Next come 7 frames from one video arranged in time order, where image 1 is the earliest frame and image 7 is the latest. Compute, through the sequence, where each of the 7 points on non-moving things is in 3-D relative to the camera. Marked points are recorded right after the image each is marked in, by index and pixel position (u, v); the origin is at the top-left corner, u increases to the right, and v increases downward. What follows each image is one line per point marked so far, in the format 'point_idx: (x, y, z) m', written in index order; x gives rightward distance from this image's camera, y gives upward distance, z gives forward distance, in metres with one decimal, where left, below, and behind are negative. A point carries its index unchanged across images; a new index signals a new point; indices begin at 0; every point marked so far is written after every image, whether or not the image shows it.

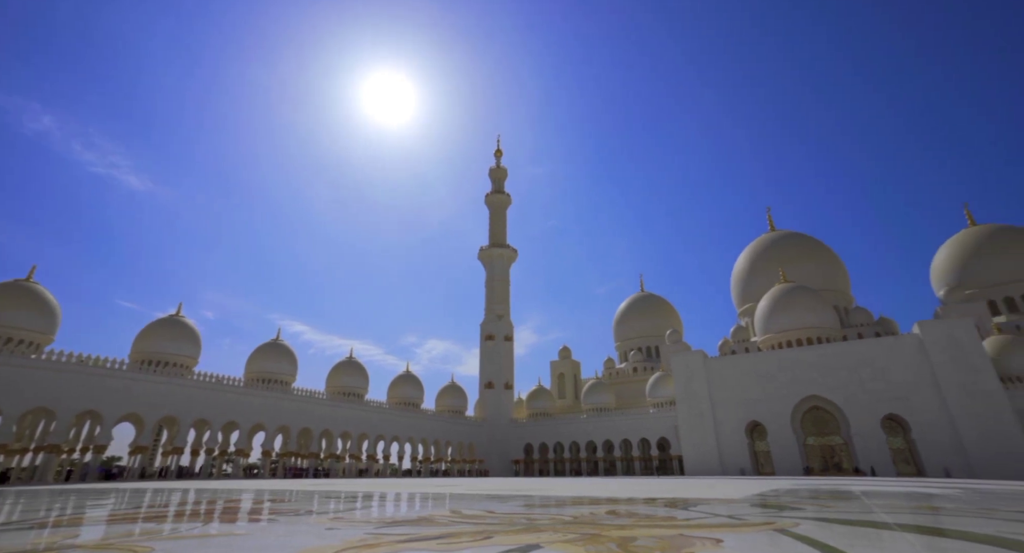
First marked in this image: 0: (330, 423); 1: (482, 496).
0: (-6.7, -5.3, +18.4) m
1: (-0.6, -5.3, +12.2) m
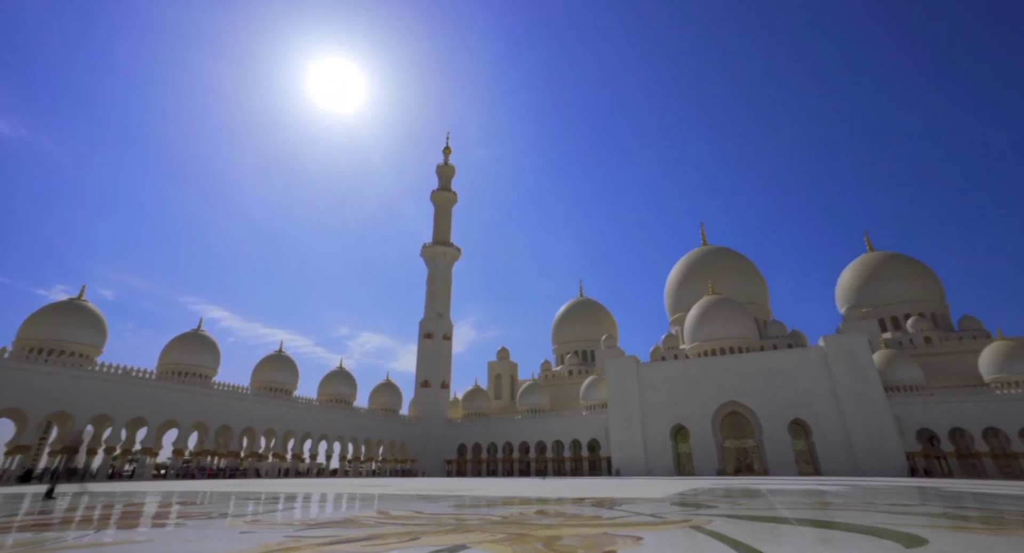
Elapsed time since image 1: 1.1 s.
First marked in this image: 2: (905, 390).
0: (-9.1, -5.0, +17.7) m
1: (-2.4, -5.3, +12.2) m
2: (+15.0, -4.3, +19.3) m
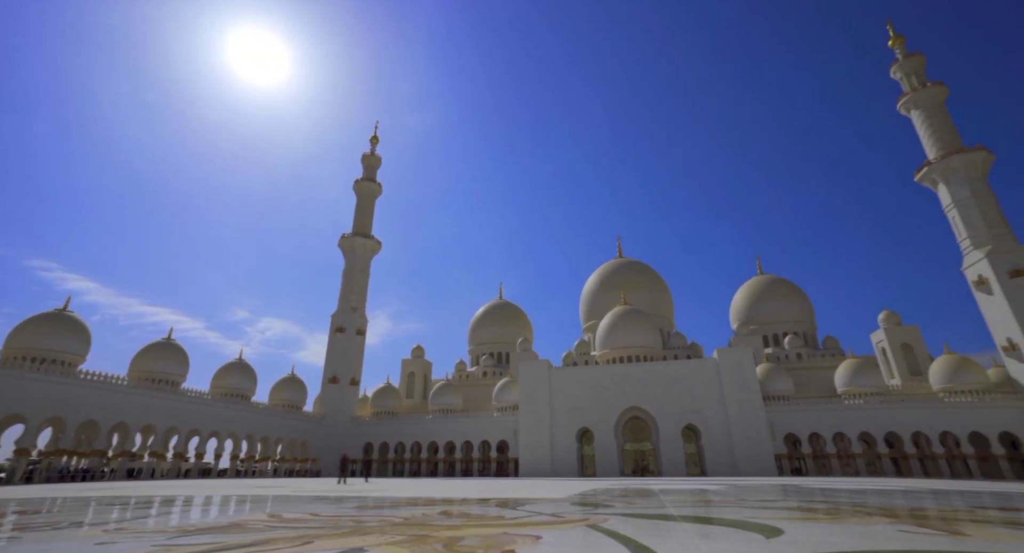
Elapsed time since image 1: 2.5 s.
0: (-12.2, -4.4, +16.0) m
1: (-4.7, -5.1, +11.6) m
2: (+11.4, -5.2, +21.4) m
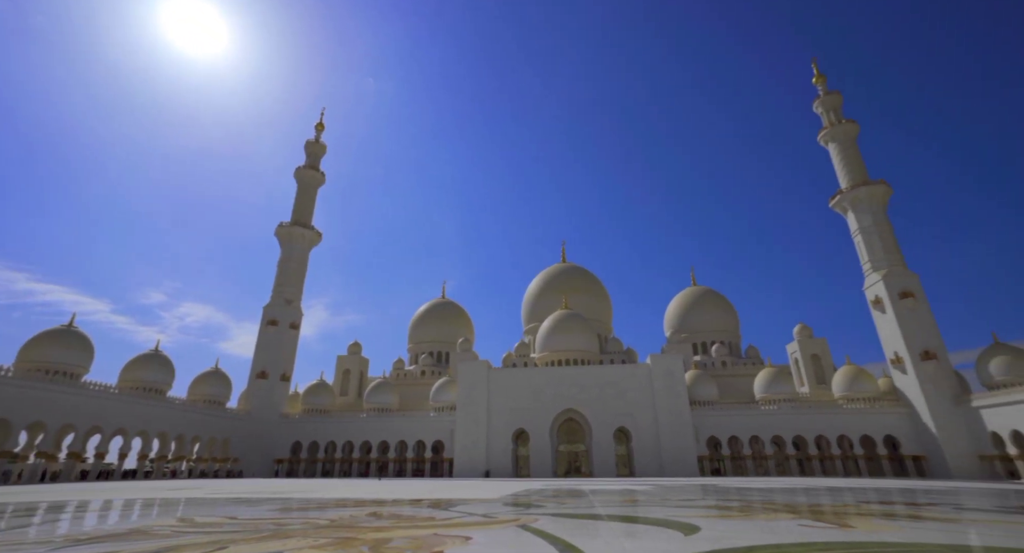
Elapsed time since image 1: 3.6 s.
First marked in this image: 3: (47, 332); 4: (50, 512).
0: (-14.1, -3.8, +14.4) m
1: (-6.3, -4.9, +10.8) m
2: (+8.6, -5.8, +22.4) m
3: (-16.1, -2.0, +17.5) m
4: (-7.3, -3.7, +7.9) m
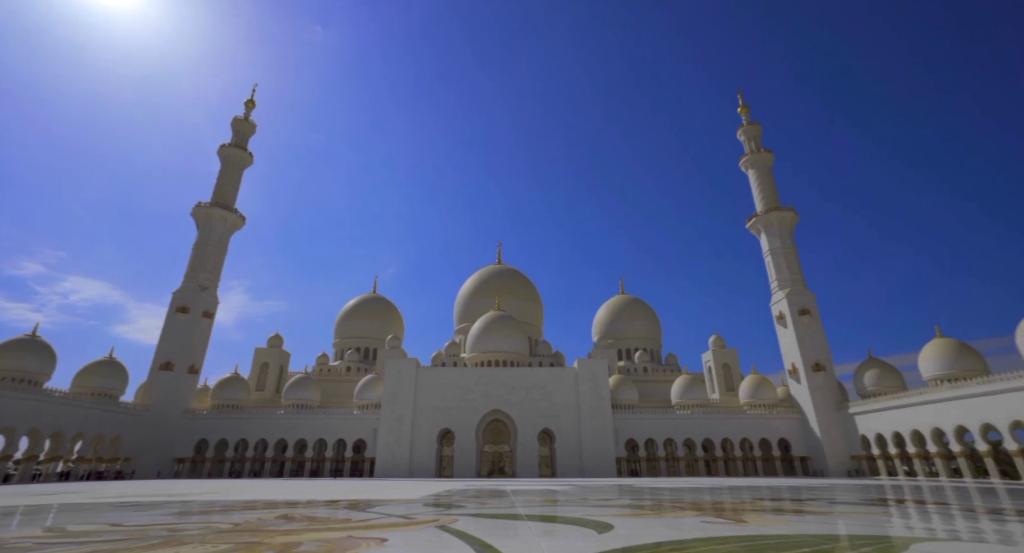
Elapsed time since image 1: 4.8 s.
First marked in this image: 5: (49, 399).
0: (-16.2, -3.0, +11.9) m
1: (-8.0, -4.5, +9.4) m
2: (+5.1, -6.2, +22.8) m
3: (-18.4, -1.0, +14.8) m
4: (-8.6, -3.3, +6.3) m
5: (-16.6, -4.5, +17.9) m
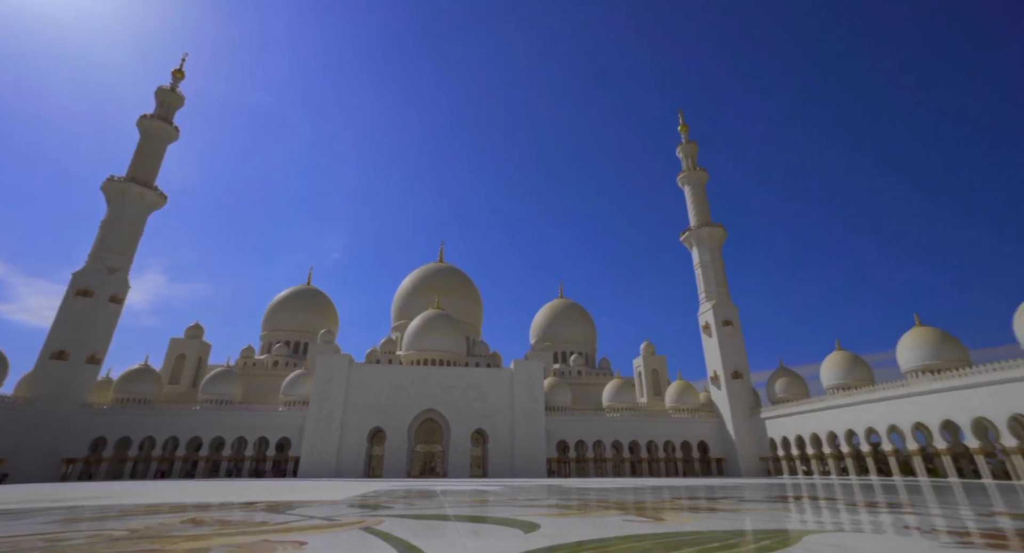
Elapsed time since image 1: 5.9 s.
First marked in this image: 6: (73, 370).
0: (-18.1, -2.2, +9.2) m
1: (-9.8, -4.2, +7.7) m
2: (+1.6, -6.5, +22.5) m
3: (-20.5, -0.2, +11.8) m
4: (-9.9, -3.0, +4.6) m
5: (-19.3, -3.7, +15.1) m
6: (-19.1, -4.2, +20.3) m
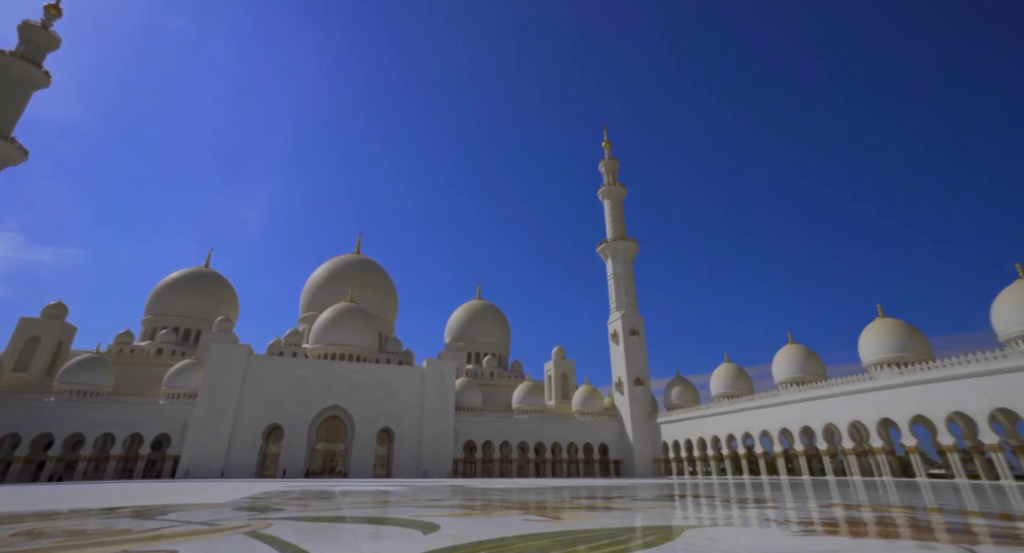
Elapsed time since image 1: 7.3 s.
0: (-23.1, -0.6, +3.3) m
1: (-14.8, -3.1, +3.1) m
2: (-6.1, -6.1, +19.6) m
3: (-25.8, +1.6, +5.4) m
4: (-14.3, -1.8, 0.0) m
5: (-25.3, -1.9, +8.9) m
6: (-26.0, -2.4, +14.0) m
